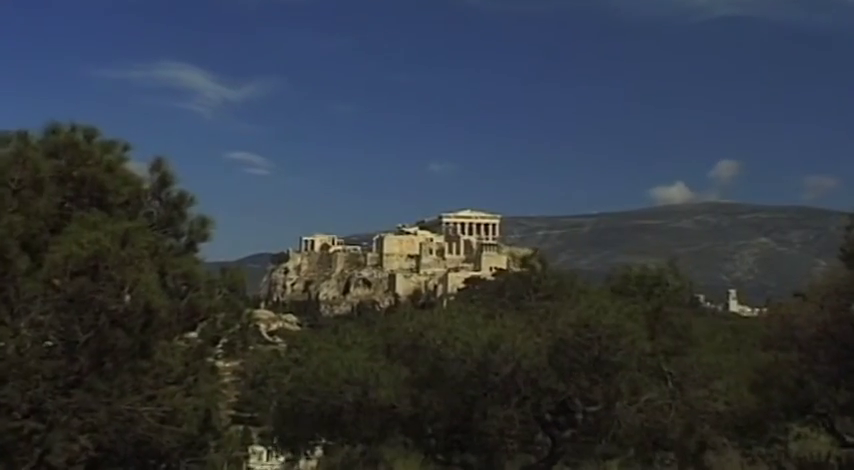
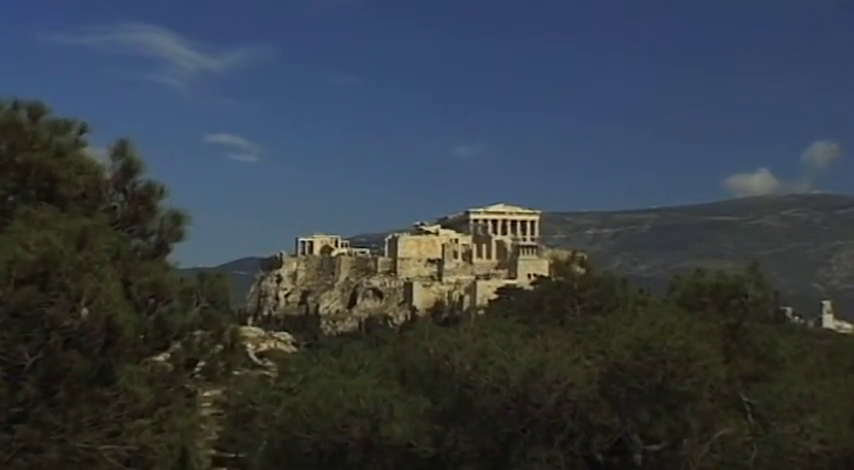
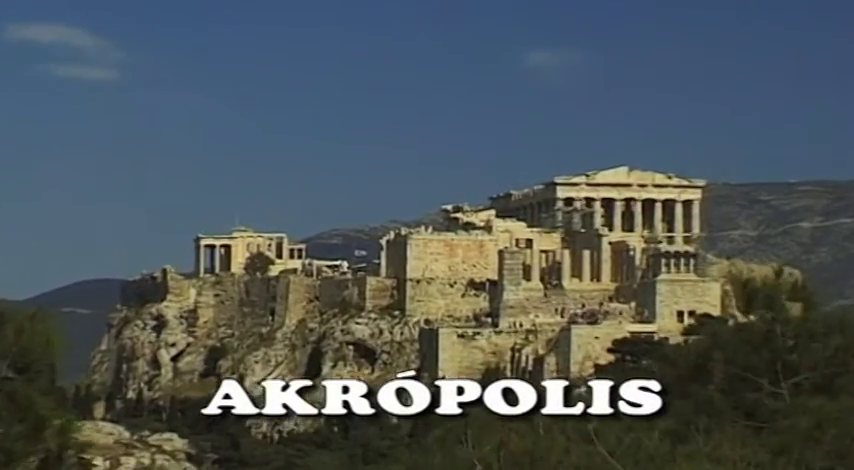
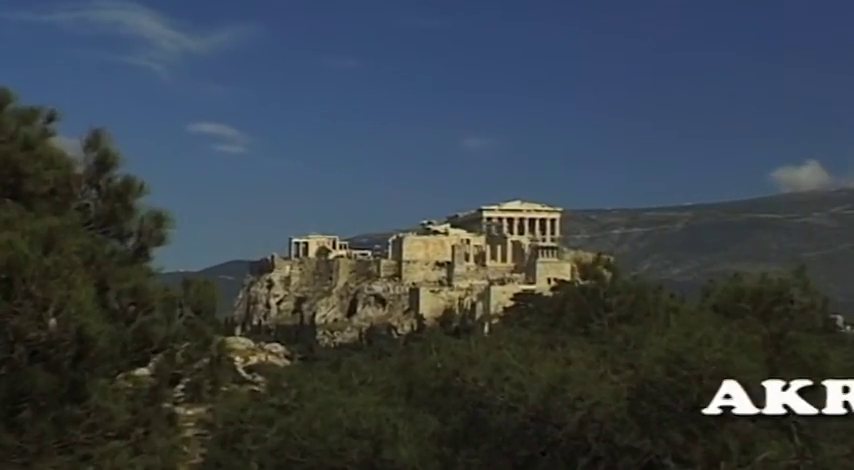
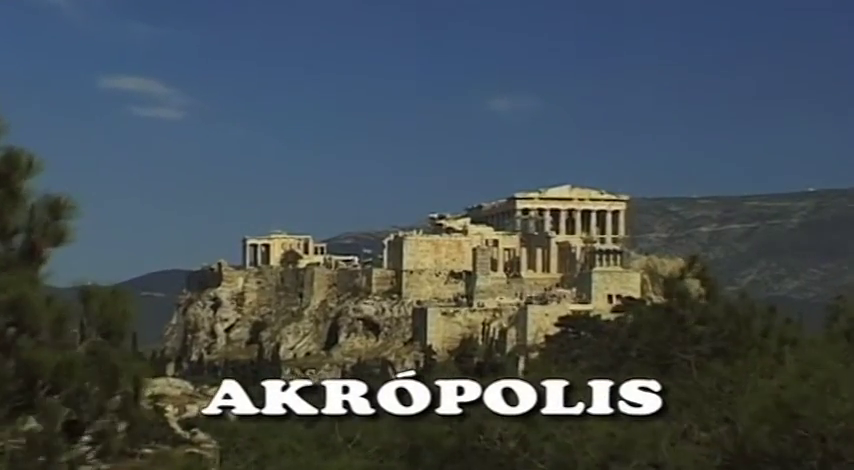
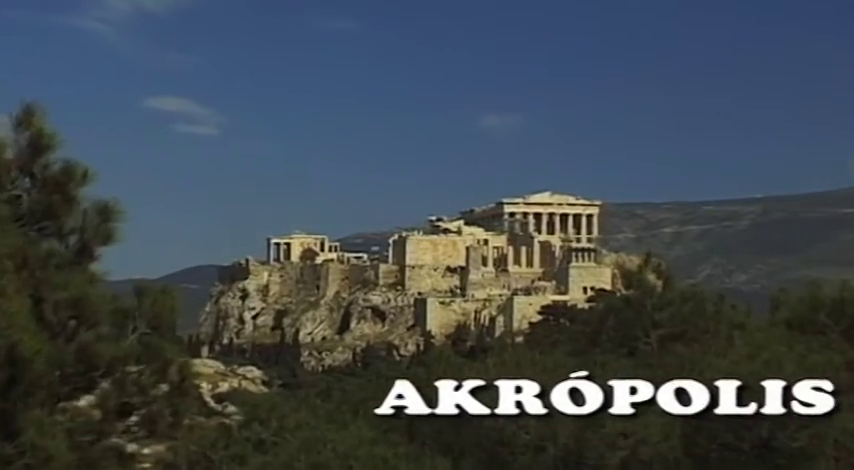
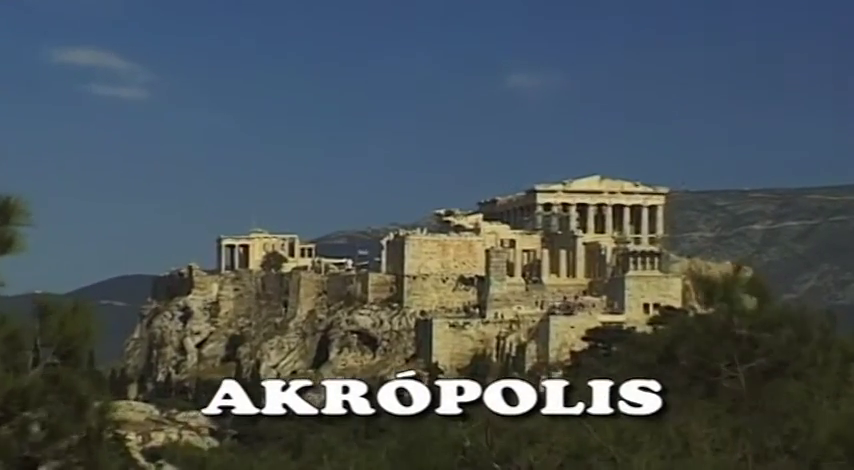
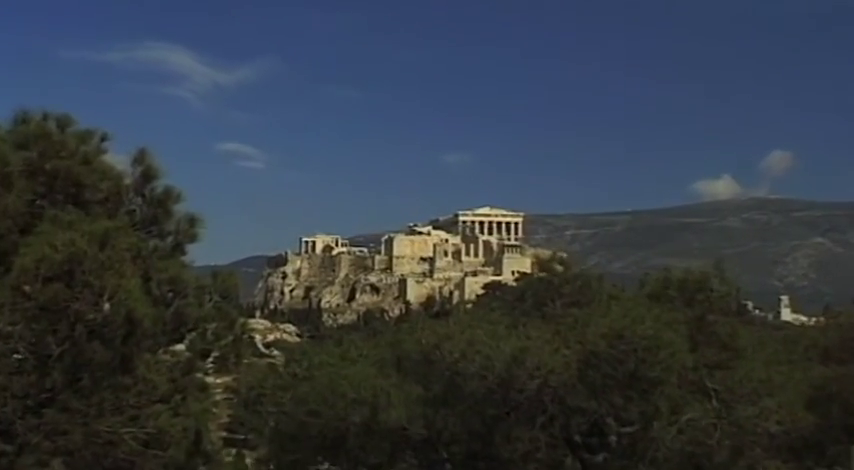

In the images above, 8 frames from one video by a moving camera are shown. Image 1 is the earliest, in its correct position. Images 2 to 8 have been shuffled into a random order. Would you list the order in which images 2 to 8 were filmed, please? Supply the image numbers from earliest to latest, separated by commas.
8, 2, 4, 6, 5, 7, 3
